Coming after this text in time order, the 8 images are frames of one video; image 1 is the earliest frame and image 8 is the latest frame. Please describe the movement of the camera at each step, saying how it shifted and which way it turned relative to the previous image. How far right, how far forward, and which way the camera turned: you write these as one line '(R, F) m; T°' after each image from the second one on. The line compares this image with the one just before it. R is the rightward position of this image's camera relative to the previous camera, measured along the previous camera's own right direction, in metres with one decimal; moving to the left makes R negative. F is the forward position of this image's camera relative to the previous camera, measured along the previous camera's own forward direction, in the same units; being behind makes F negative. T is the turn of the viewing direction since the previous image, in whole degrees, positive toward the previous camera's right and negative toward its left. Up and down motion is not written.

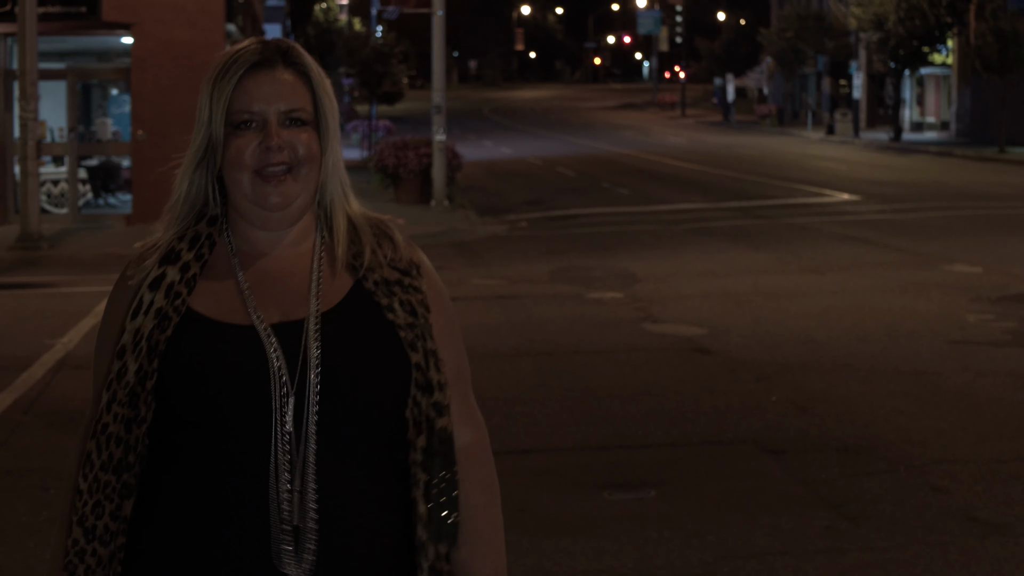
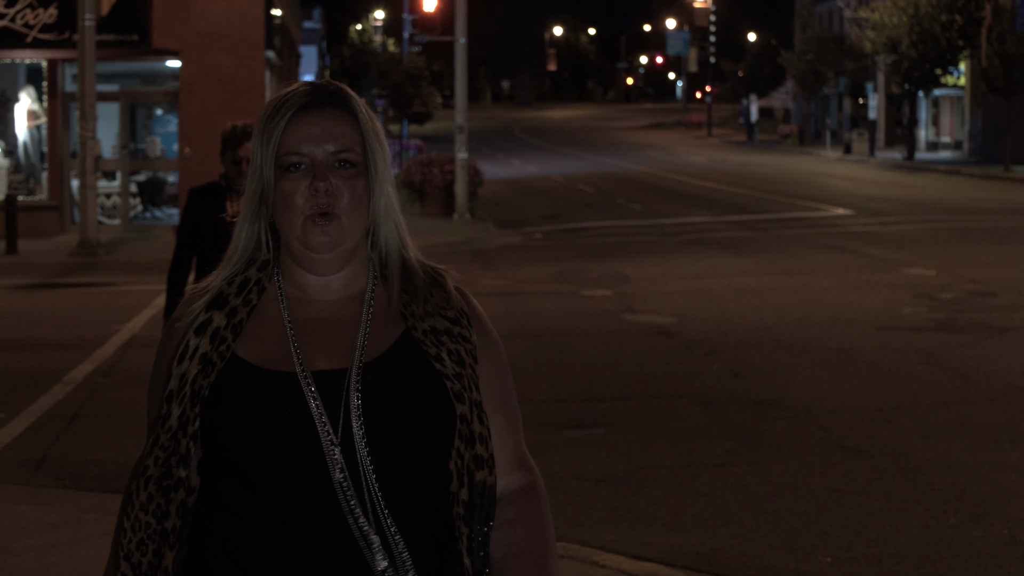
(+0.4, -2.0) m; -1°
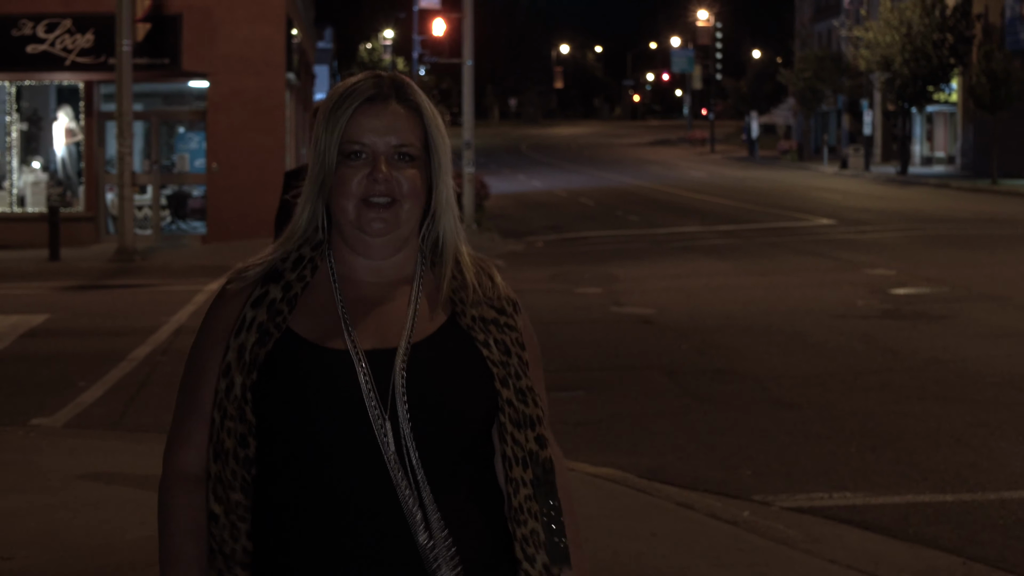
(+0.1, -1.8) m; 0°
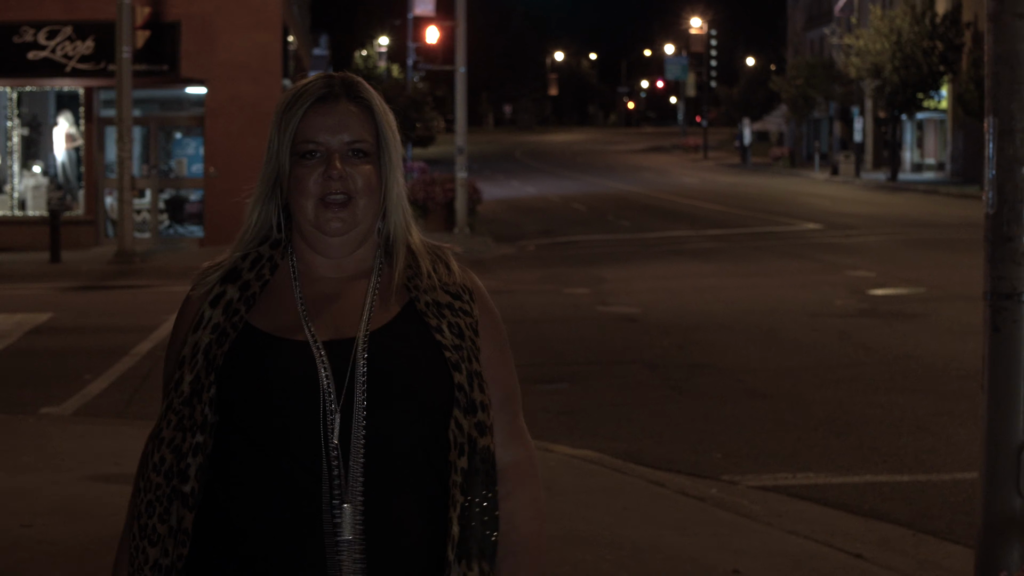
(+0.1, -0.5) m; 0°
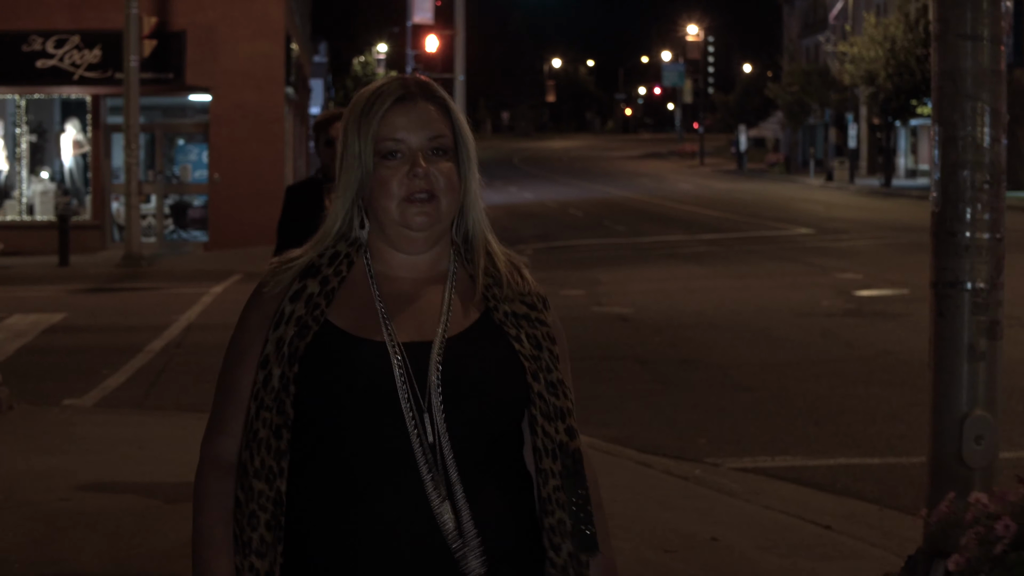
(0.0, -0.6) m; 0°
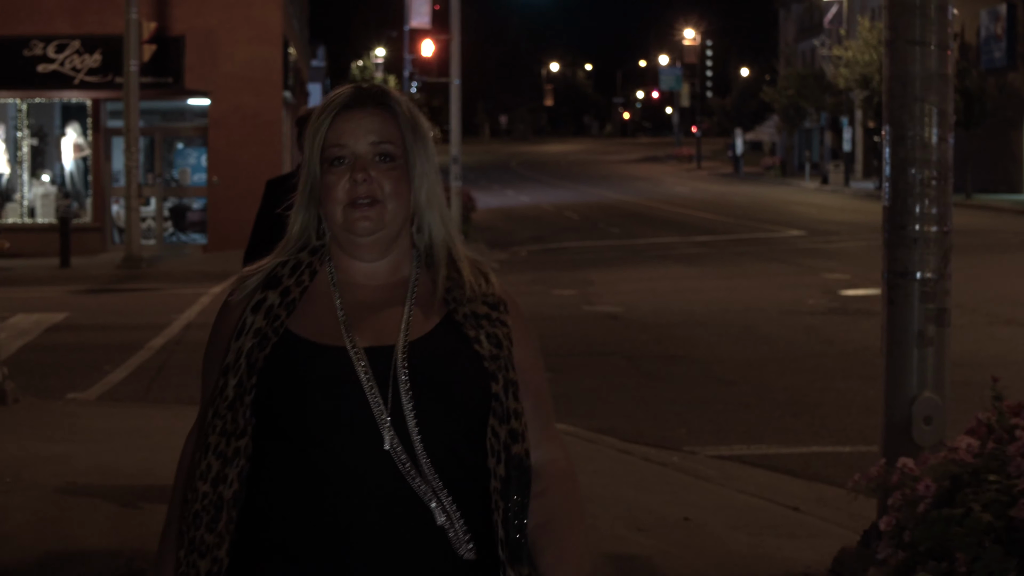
(+0.1, -0.4) m; 0°
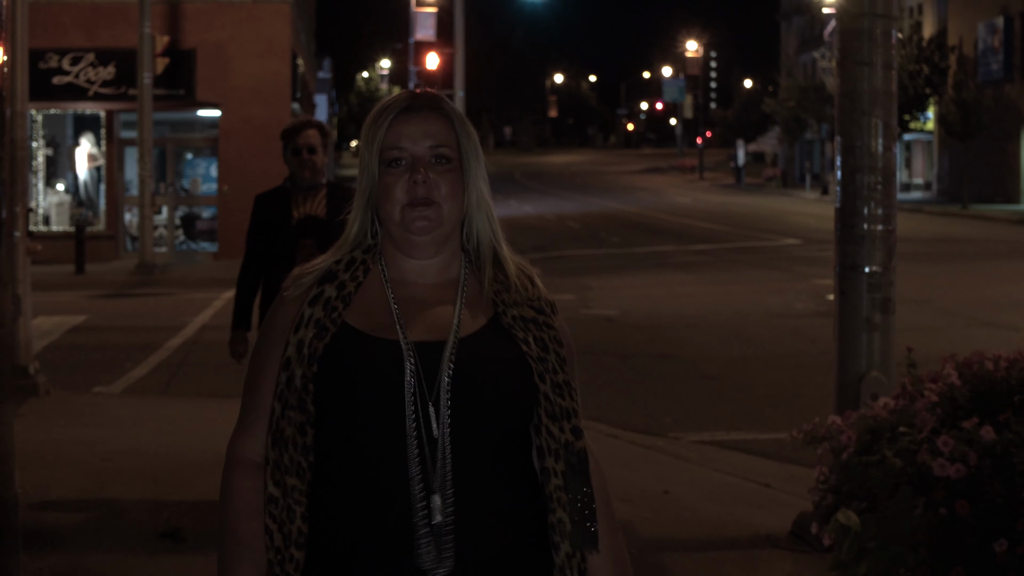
(0.0, -0.7) m; 0°
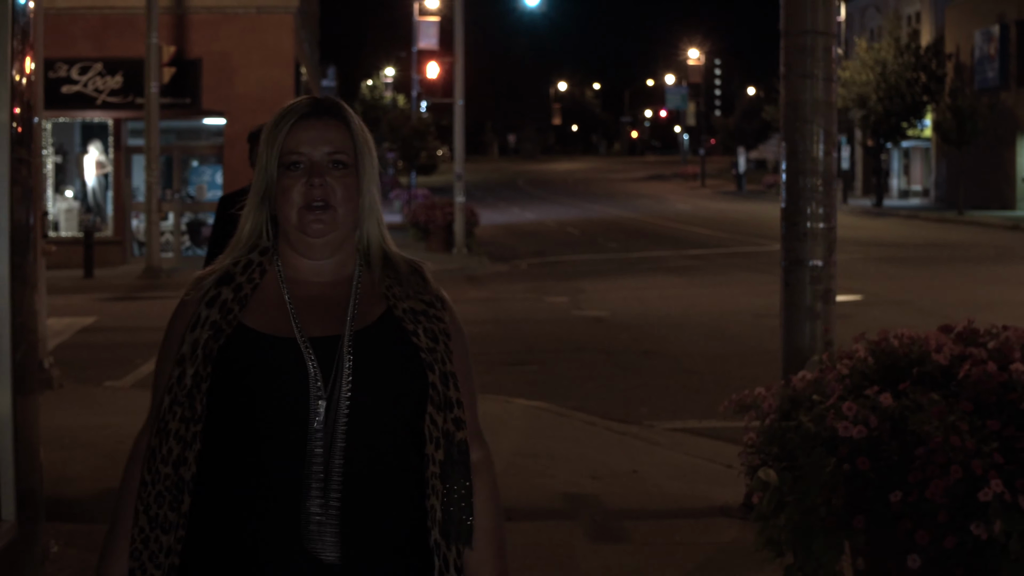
(+0.2, -0.7) m; 0°
